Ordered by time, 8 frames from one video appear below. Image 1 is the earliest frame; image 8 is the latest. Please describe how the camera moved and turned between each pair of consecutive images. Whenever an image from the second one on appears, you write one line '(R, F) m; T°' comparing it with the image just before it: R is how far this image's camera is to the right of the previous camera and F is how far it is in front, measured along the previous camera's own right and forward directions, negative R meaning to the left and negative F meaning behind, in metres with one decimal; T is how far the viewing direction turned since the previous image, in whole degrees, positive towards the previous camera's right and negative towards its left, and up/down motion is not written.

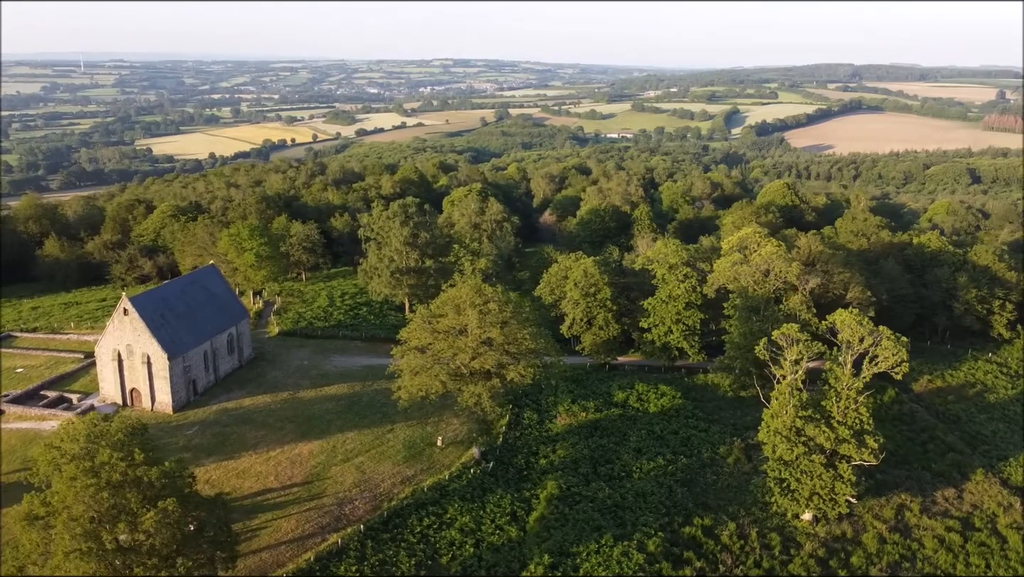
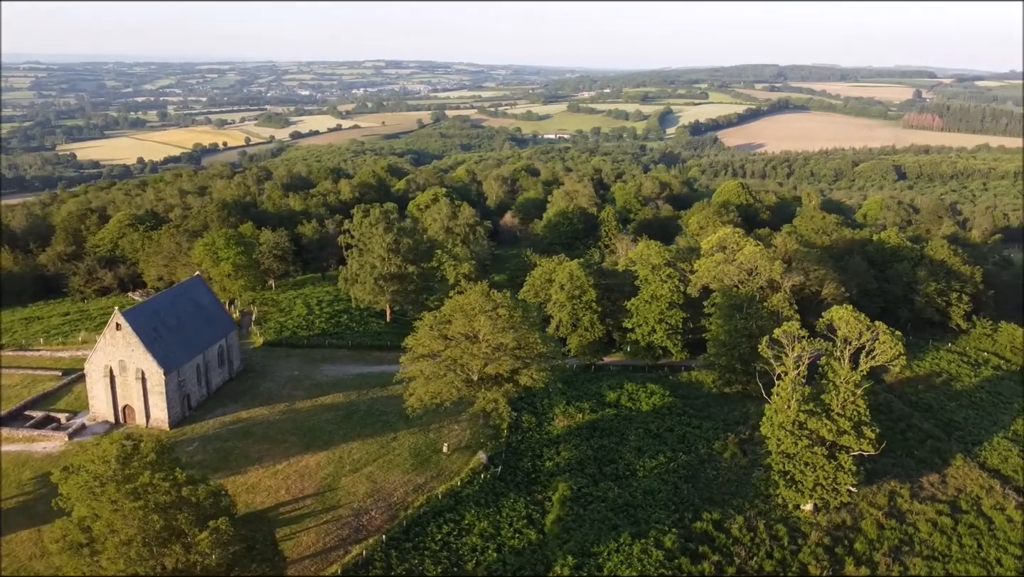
(-2.9, -0.2) m; +5°
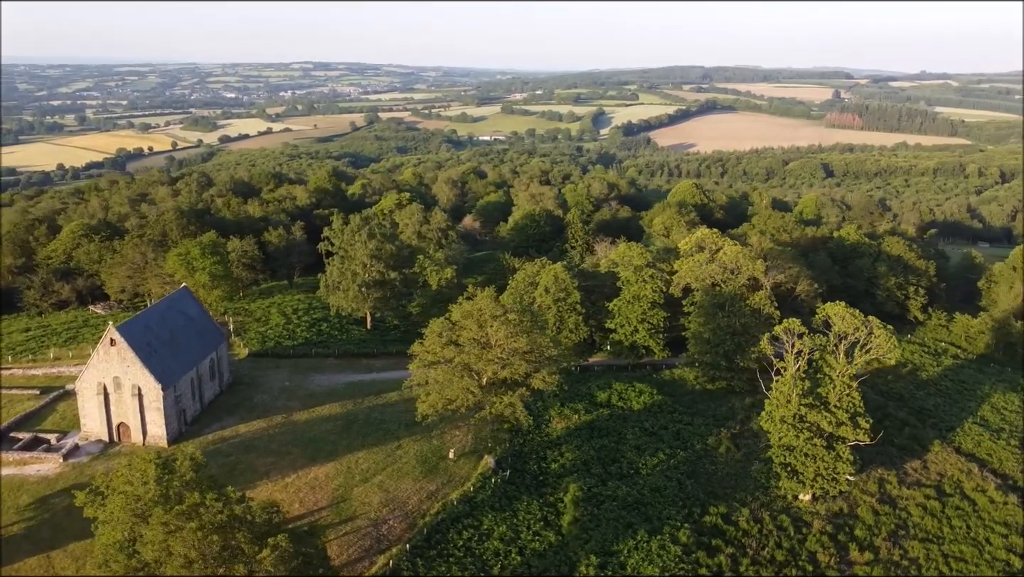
(-3.1, -0.1) m; +5°
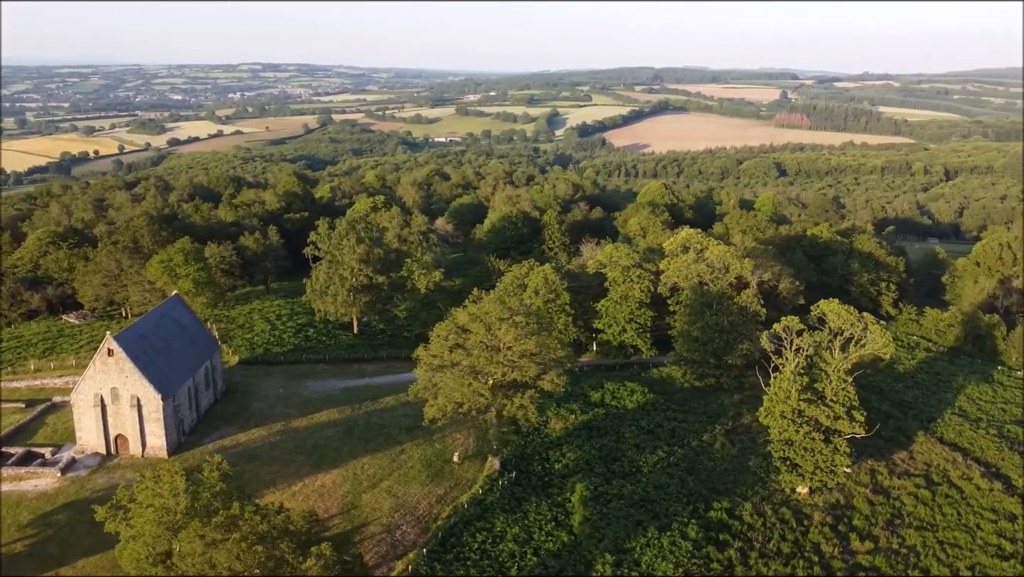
(-2.1, -0.1) m; +3°
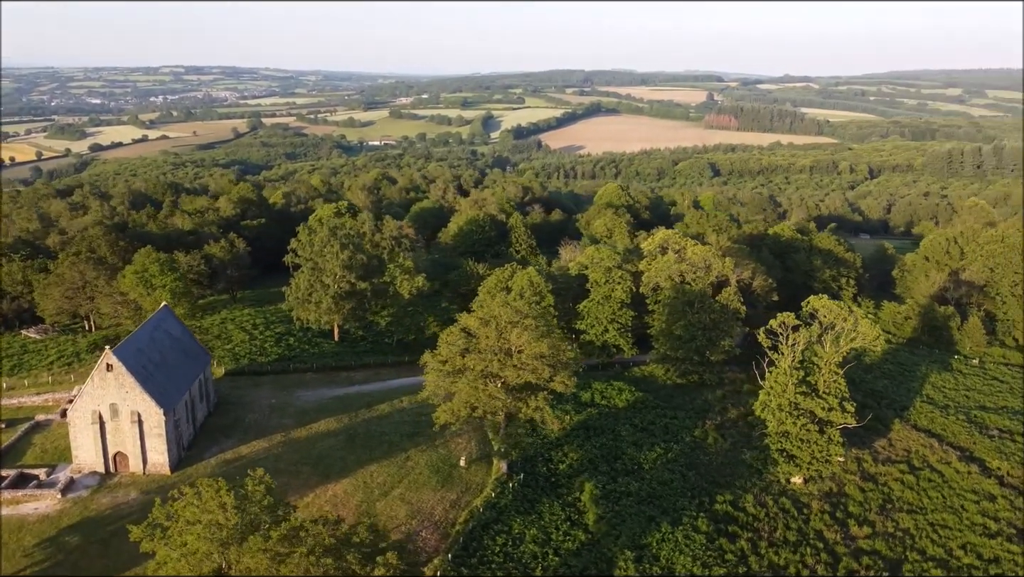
(-3.1, -0.1) m; +5°
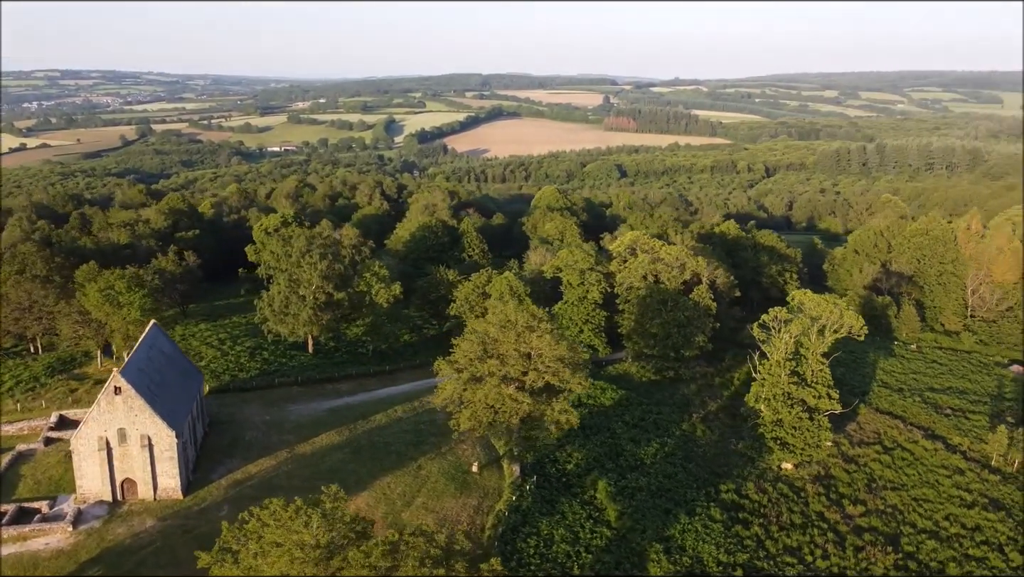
(-4.7, -0.1) m; +7°
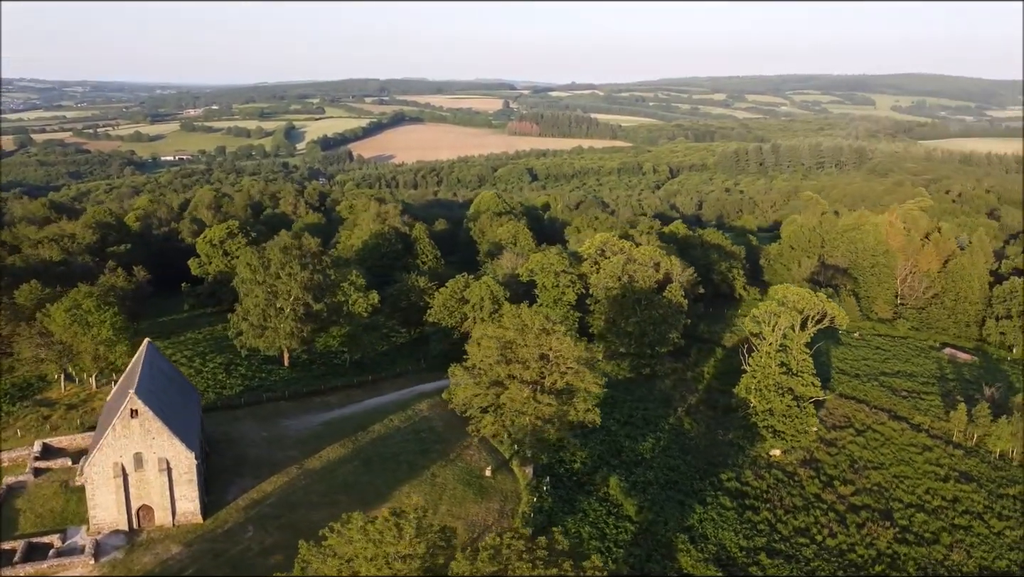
(-4.7, 0.0) m; +7°
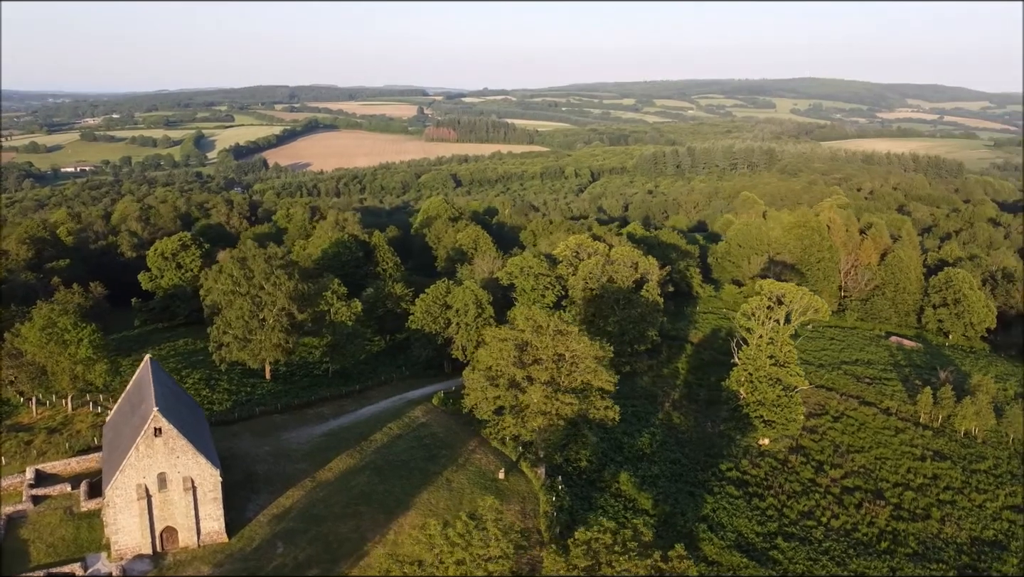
(-4.1, -0.1) m; +6°
